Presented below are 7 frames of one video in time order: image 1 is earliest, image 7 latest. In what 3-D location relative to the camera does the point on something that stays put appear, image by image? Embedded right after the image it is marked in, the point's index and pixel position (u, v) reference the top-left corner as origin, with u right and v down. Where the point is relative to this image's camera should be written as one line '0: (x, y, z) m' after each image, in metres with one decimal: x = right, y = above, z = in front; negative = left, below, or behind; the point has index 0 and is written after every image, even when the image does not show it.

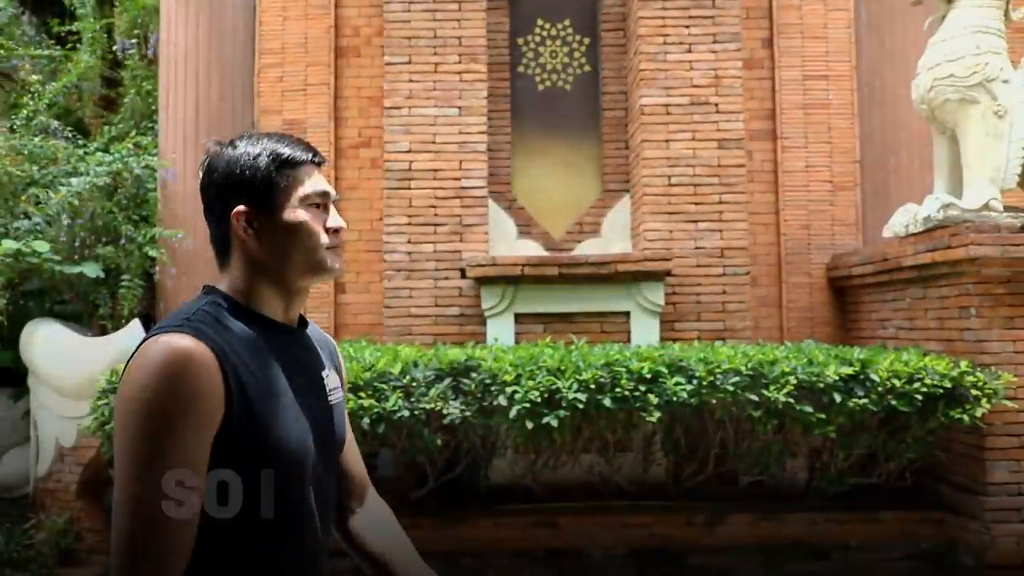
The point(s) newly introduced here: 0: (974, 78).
0: (+2.6, +1.2, +4.4) m
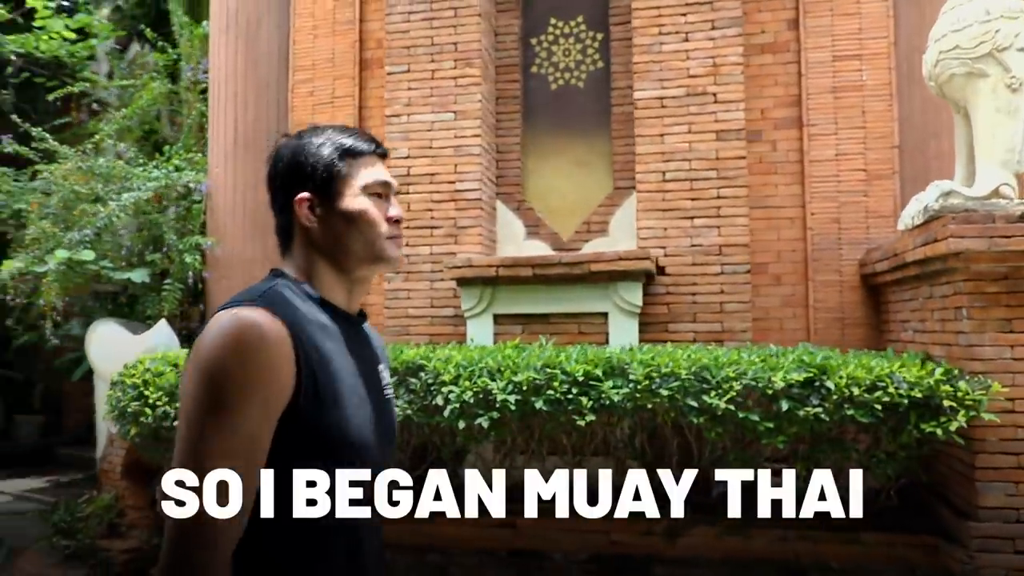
0: (+2.4, +1.2, +3.9) m
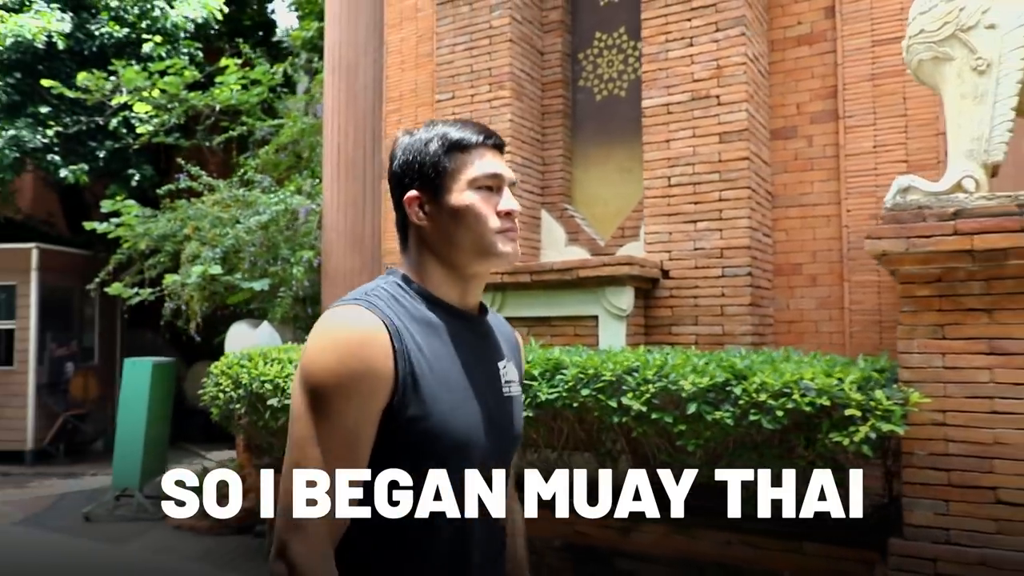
0: (+2.0, +1.2, +3.6) m
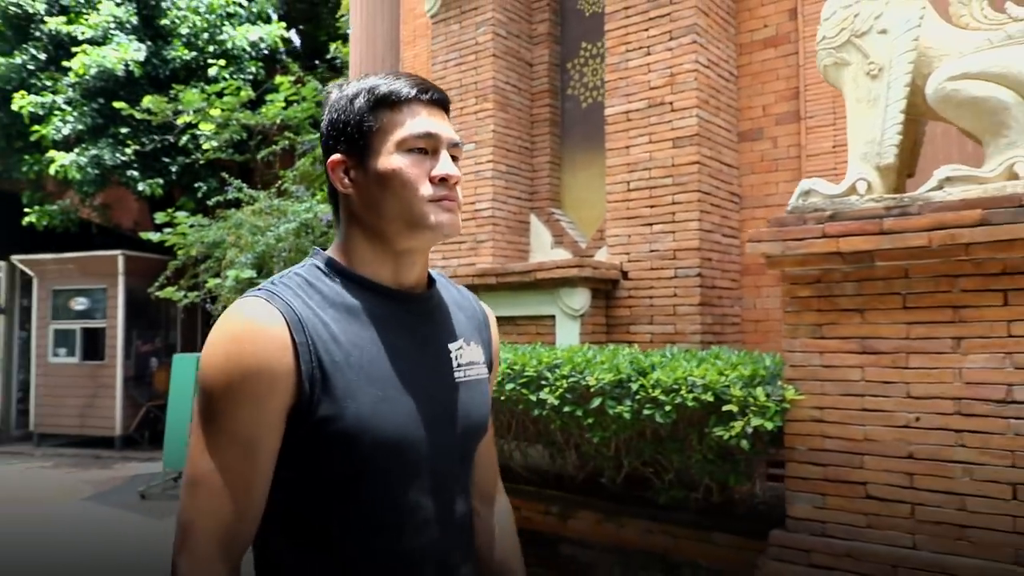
0: (+1.5, +1.2, +3.7) m
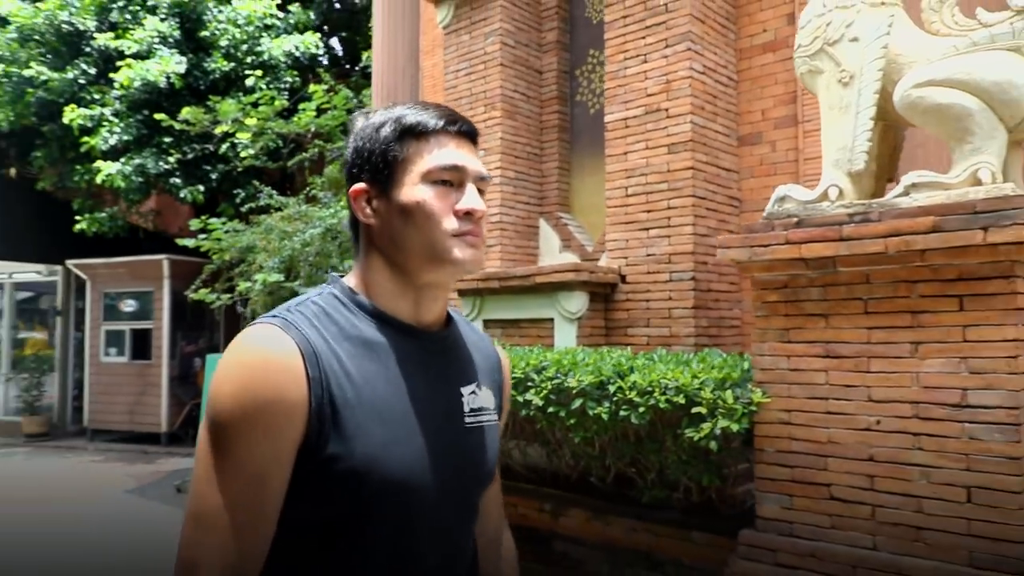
0: (+1.4, +1.2, +3.8) m
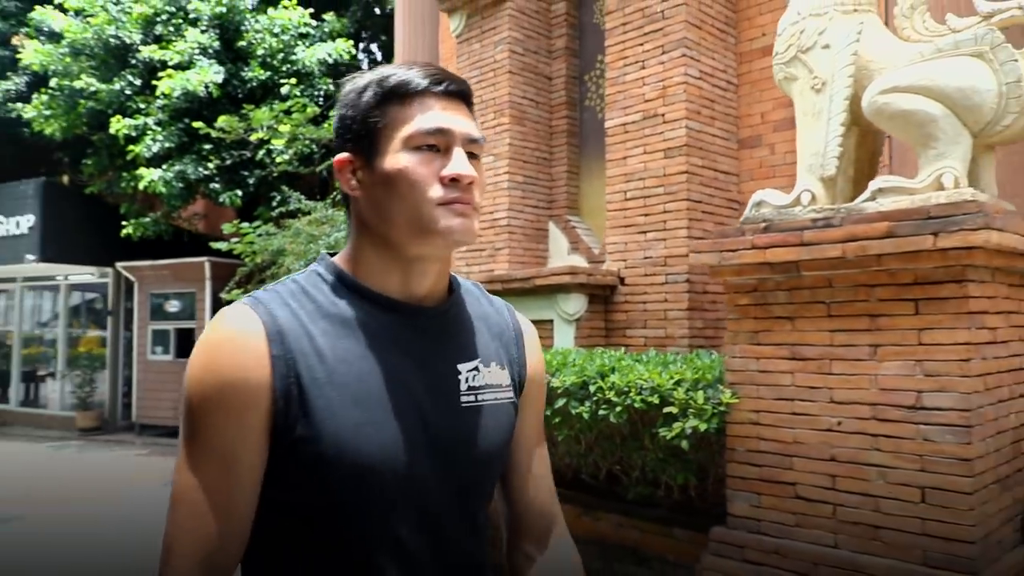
0: (+1.3, +1.1, +3.8) m
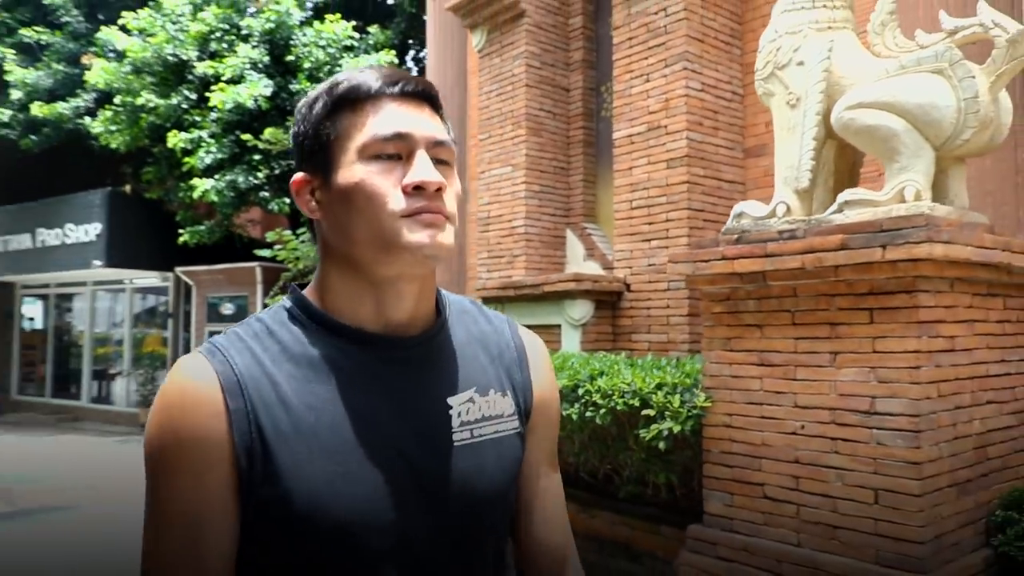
0: (+1.3, +1.1, +4.0) m
